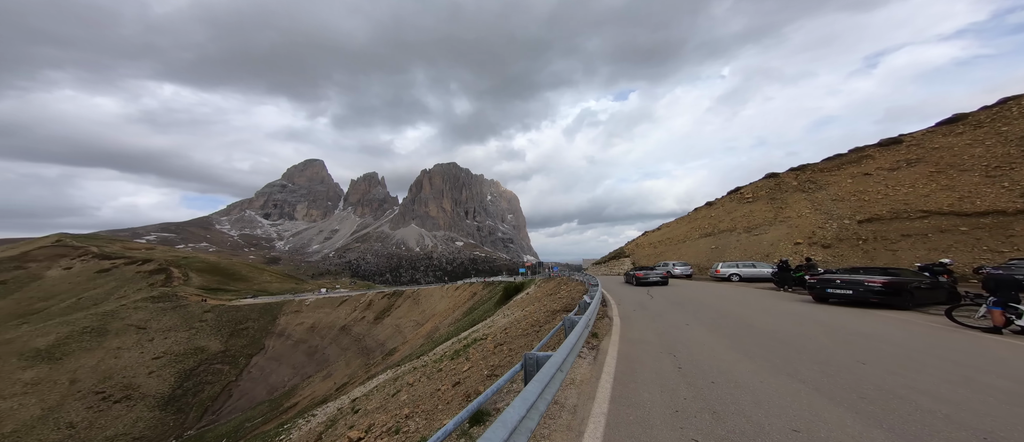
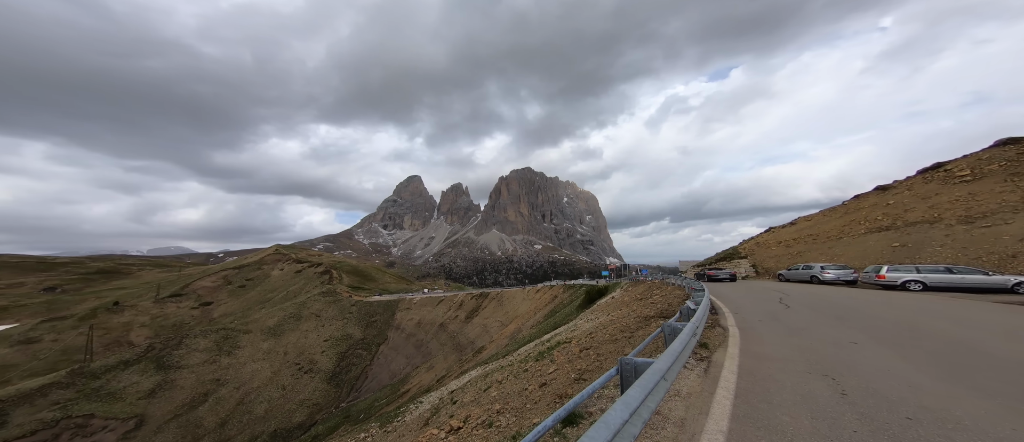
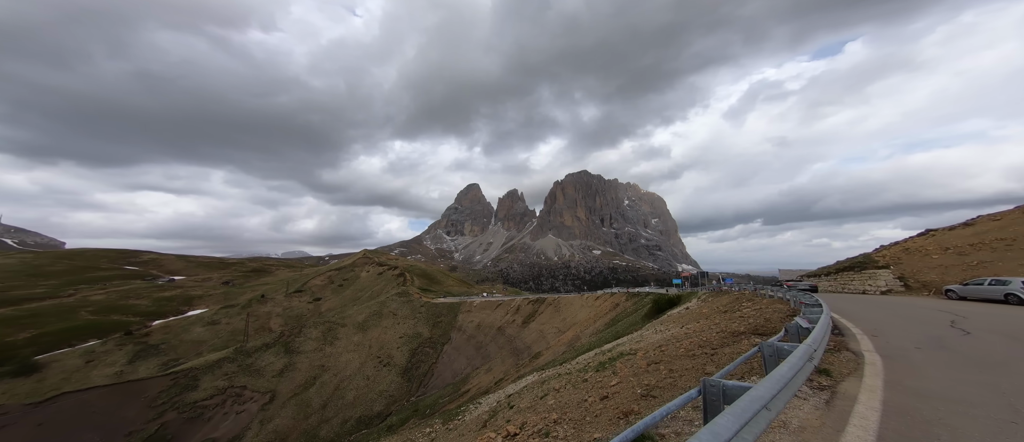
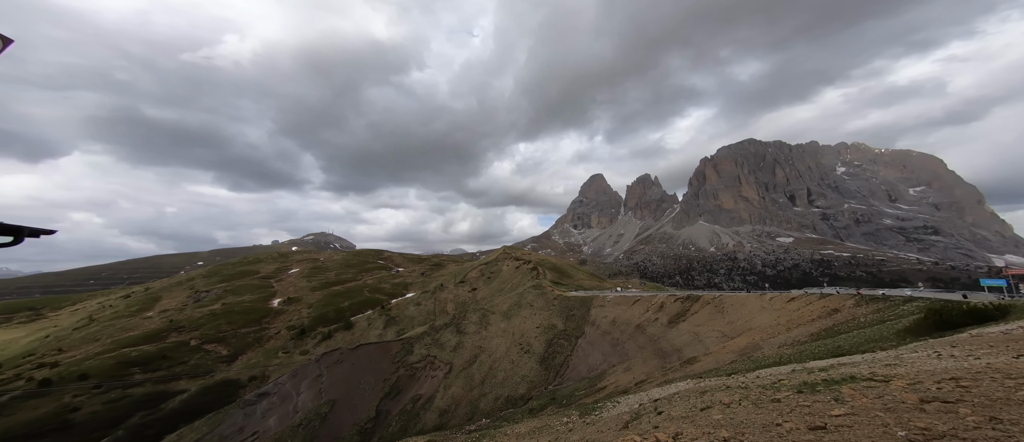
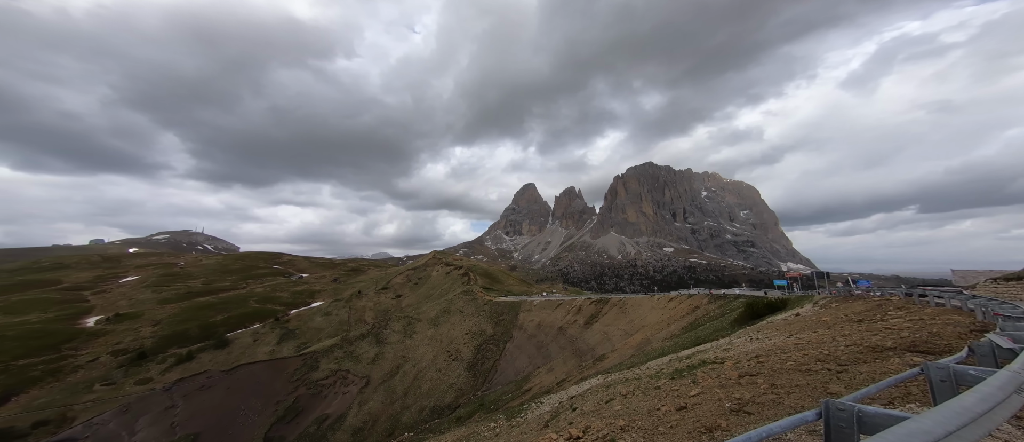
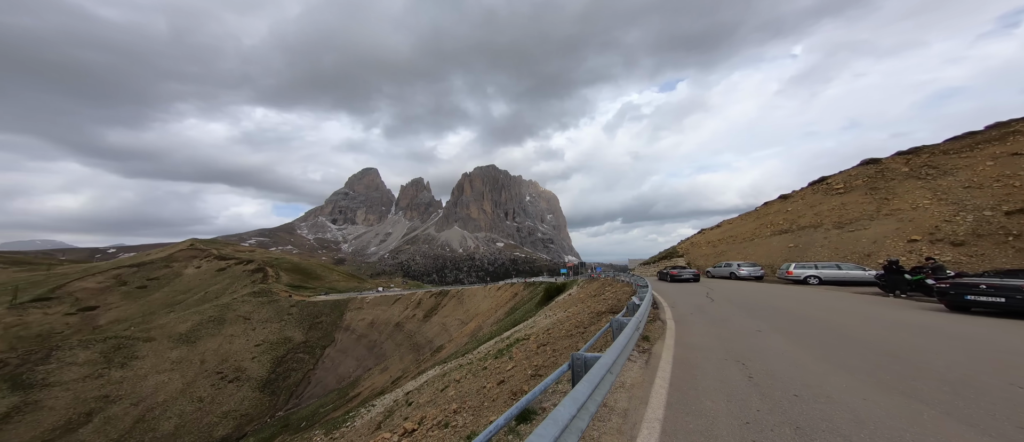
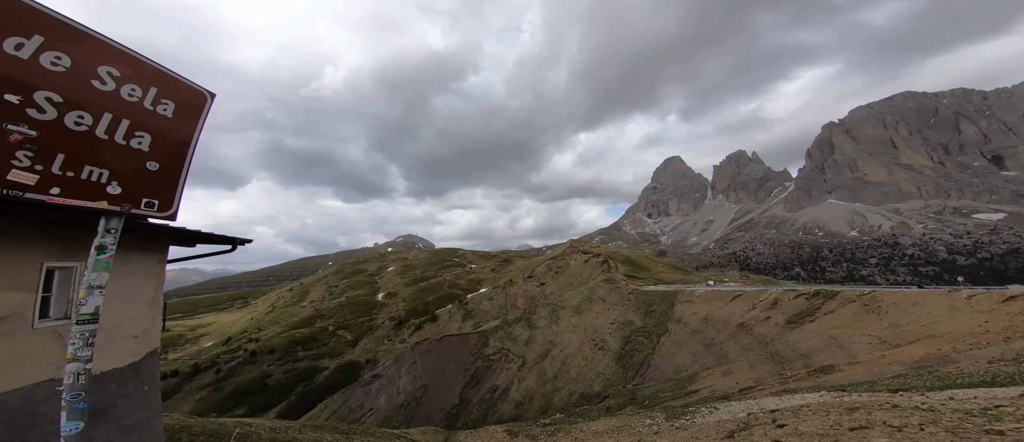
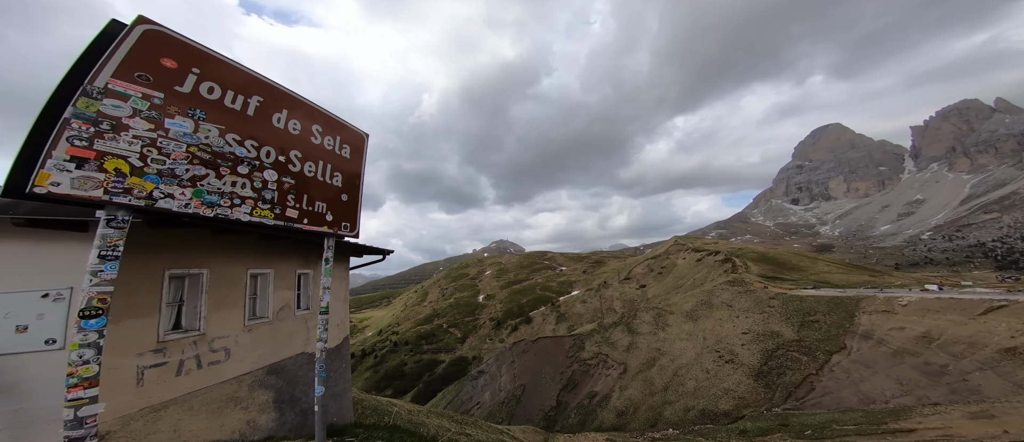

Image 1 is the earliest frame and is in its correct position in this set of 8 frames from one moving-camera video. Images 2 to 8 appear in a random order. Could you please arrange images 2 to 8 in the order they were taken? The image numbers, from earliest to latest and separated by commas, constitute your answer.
6, 2, 3, 5, 4, 7, 8
